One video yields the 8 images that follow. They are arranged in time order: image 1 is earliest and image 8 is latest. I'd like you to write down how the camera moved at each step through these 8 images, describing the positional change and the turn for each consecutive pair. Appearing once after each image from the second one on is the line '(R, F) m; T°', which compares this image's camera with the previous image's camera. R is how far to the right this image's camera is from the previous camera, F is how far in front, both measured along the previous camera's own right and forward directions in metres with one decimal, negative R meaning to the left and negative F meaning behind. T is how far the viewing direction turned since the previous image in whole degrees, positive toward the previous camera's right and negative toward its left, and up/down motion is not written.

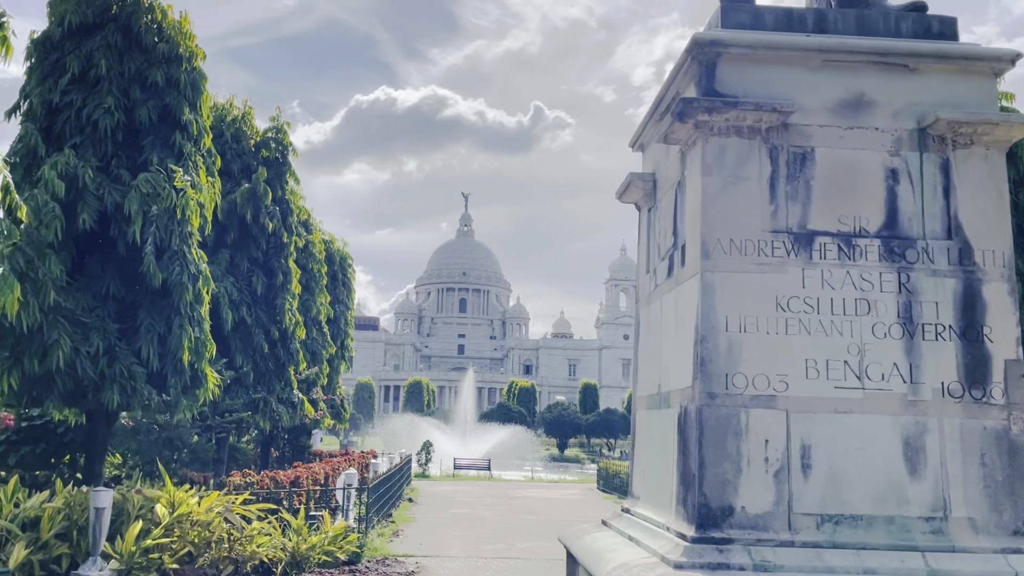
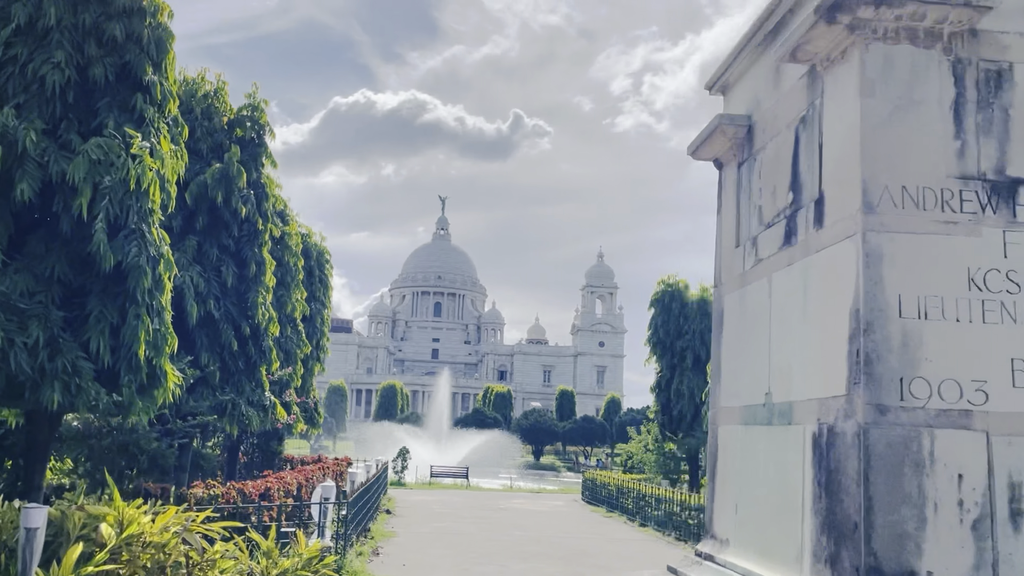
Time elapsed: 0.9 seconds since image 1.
(-0.5, +1.6) m; +2°
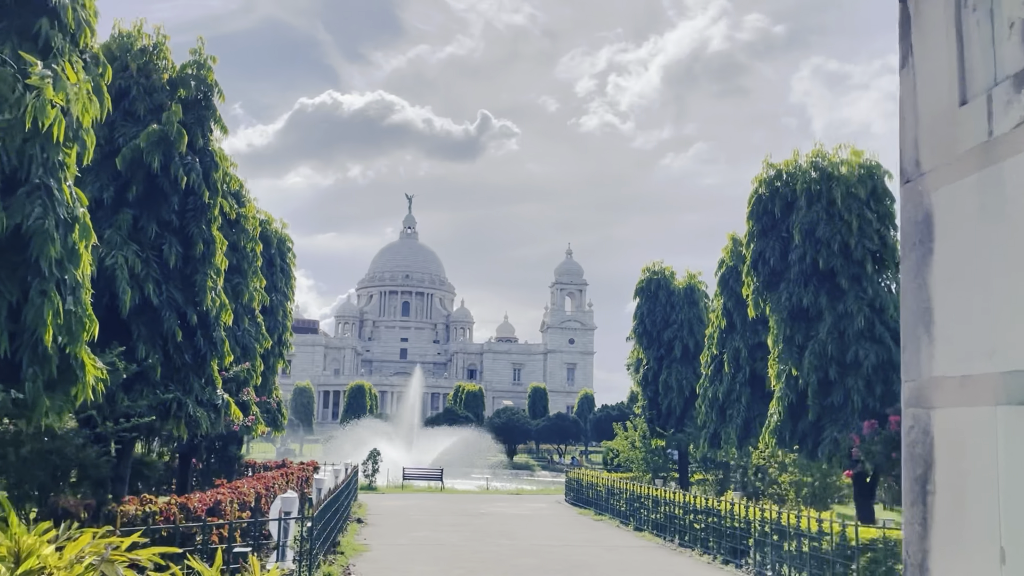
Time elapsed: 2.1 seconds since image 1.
(-0.4, +2.2) m; +2°
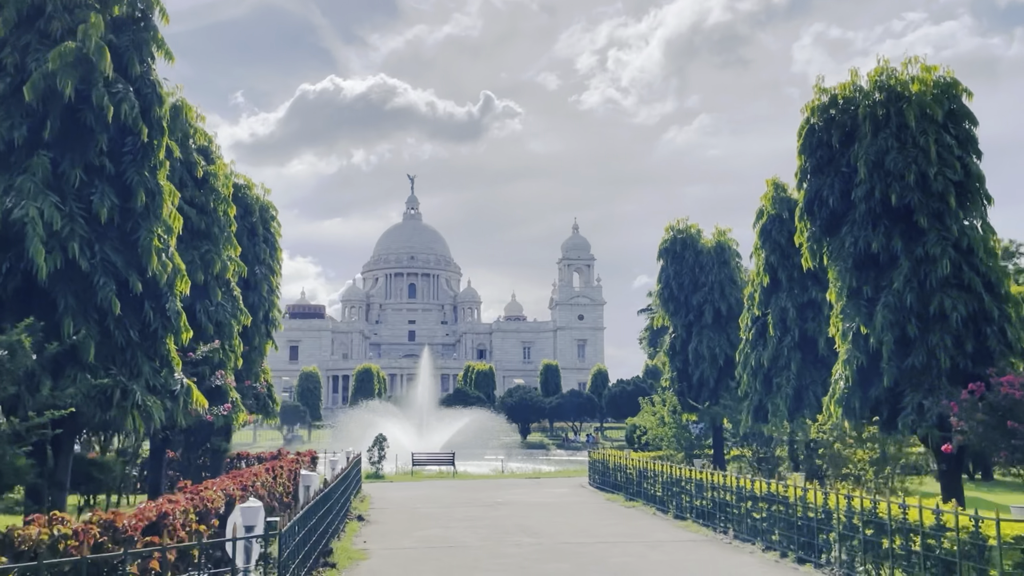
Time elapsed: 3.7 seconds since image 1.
(-0.2, +3.1) m; 0°
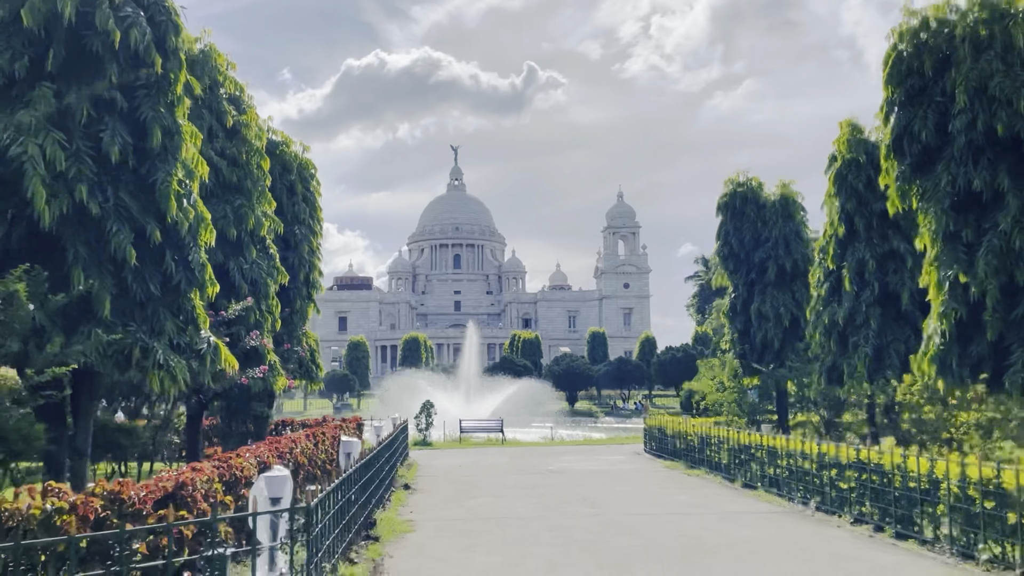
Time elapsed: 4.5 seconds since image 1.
(-0.2, +1.5) m; -3°
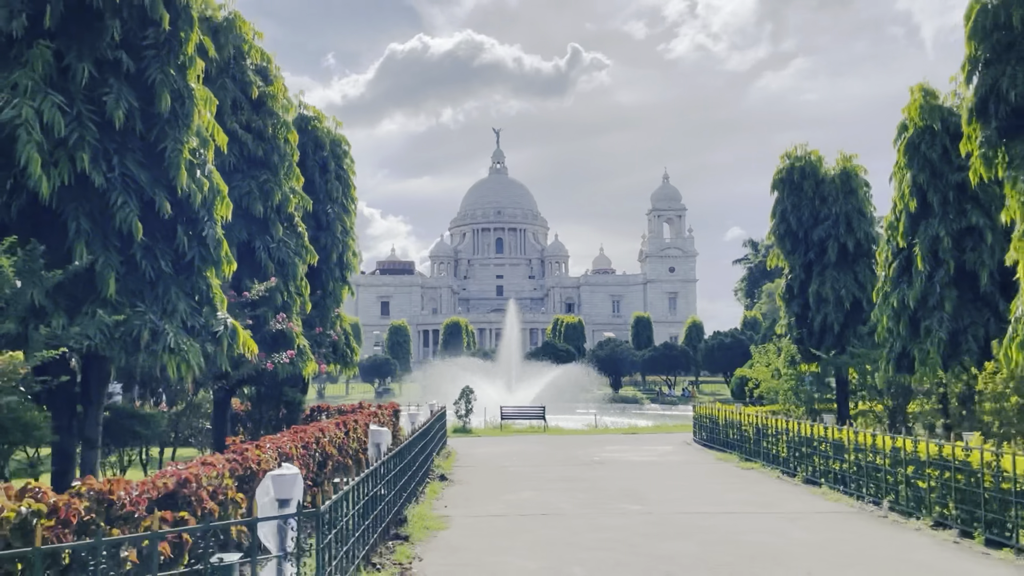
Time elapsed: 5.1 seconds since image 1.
(0.0, +1.2) m; -3°
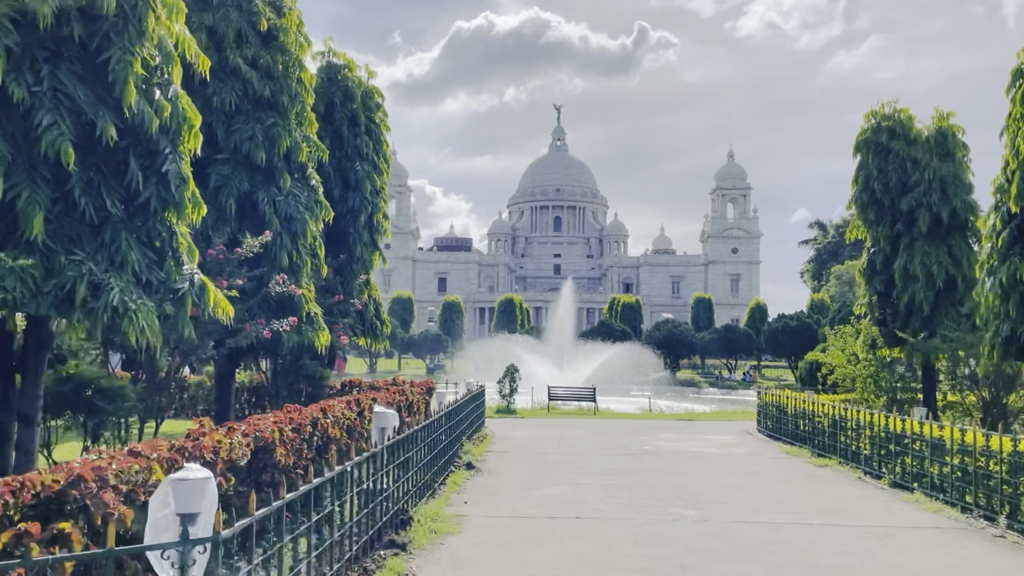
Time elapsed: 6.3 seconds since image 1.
(+0.4, +2.3) m; -4°
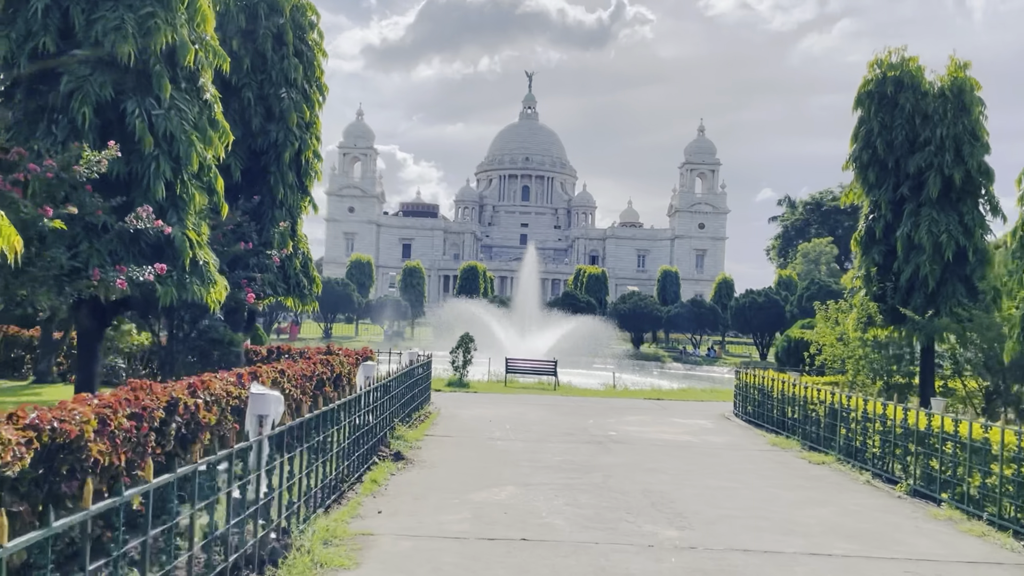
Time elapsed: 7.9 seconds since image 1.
(+0.4, +3.1) m; +2°
